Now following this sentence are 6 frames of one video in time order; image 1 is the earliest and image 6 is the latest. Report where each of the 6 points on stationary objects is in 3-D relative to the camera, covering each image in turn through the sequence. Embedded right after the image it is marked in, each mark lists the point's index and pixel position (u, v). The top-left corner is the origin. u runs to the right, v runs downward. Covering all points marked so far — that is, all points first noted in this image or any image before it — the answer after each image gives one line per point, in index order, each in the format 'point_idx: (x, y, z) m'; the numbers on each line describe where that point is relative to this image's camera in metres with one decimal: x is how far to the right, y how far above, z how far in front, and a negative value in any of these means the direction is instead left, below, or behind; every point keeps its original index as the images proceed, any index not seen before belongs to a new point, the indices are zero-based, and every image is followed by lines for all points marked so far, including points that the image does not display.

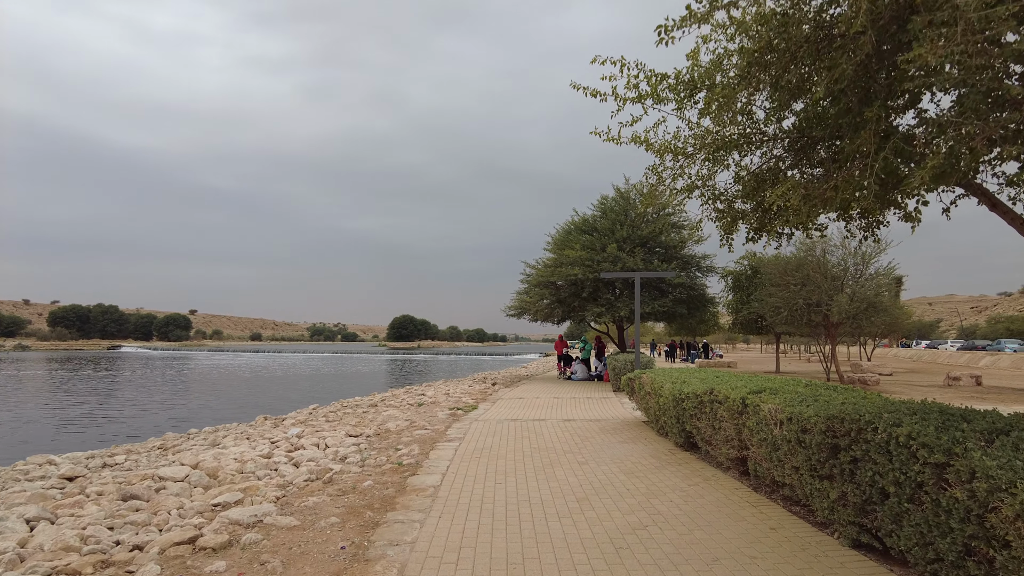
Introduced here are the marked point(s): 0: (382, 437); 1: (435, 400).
0: (-2.5, -2.8, +11.1) m
1: (-2.4, -3.4, +17.9) m
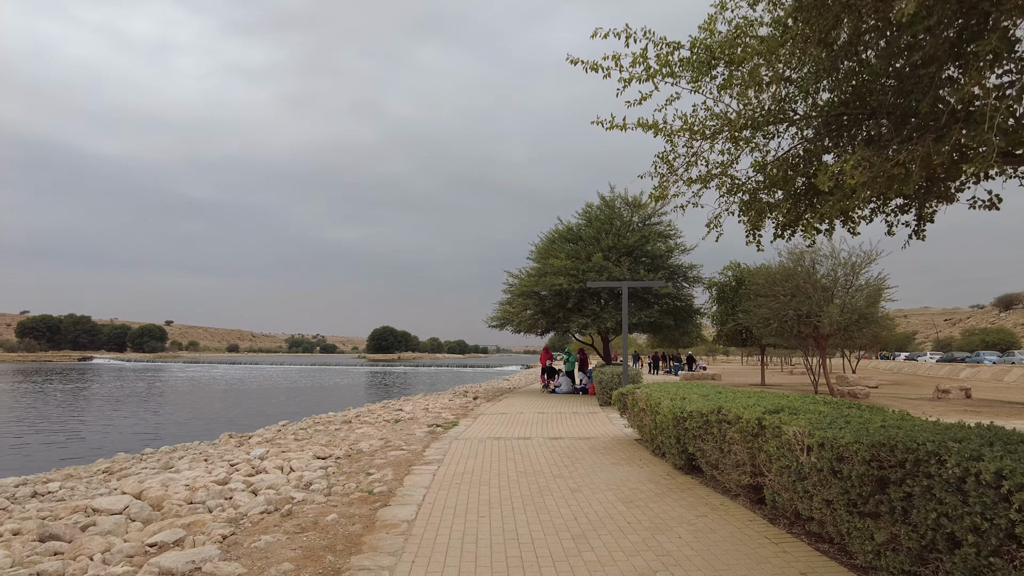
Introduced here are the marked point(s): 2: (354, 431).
0: (-2.7, -3.0, +10.2) m
1: (-2.9, -3.7, +17.0) m
2: (-3.9, -3.5, +14.4) m
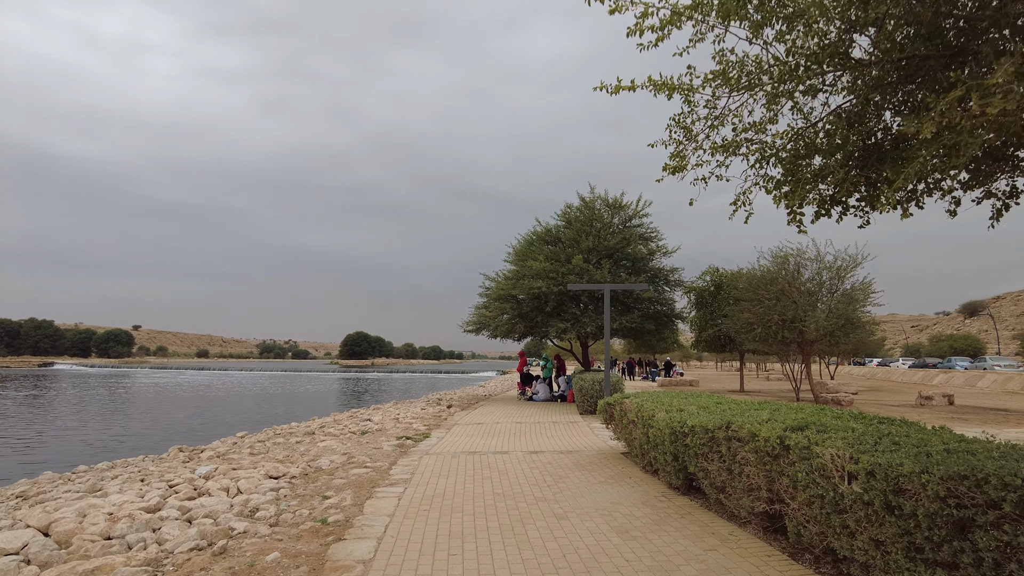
0: (-3.1, -2.9, +9.1) m
1: (-3.5, -3.7, +15.8) m
2: (-4.4, -3.5, +13.2) m
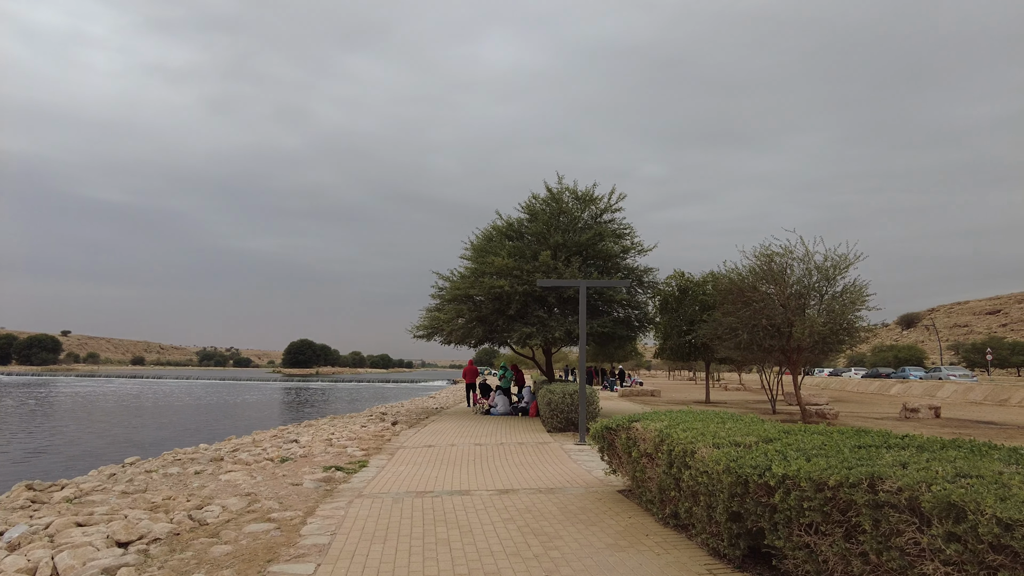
0: (-3.5, -2.7, +6.1) m
1: (-4.4, -3.6, +12.8) m
2: (-5.1, -3.3, +10.2) m
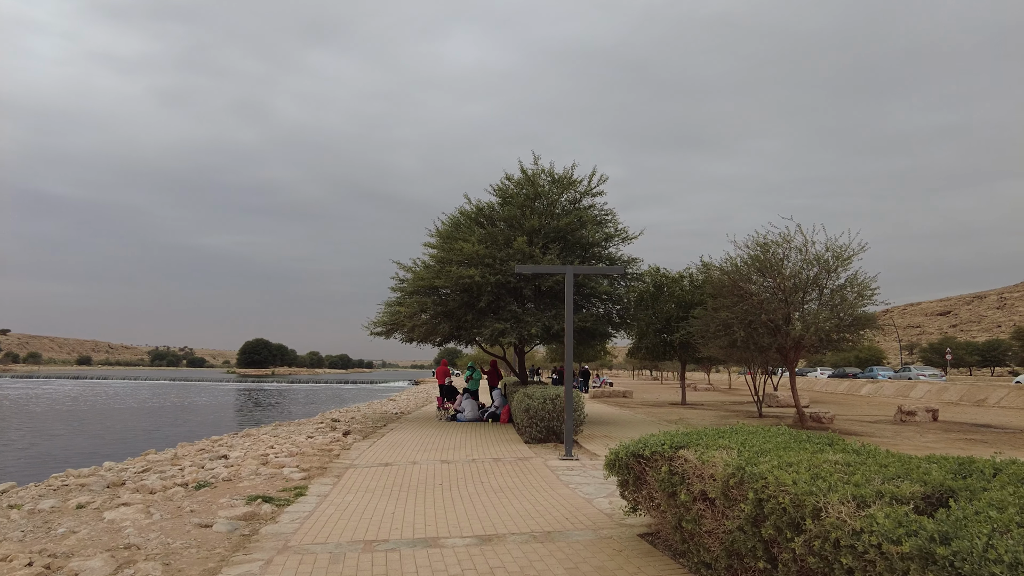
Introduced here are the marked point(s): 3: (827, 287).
0: (-3.5, -2.4, +3.7) m
1: (-4.9, -3.3, +10.4) m
2: (-5.4, -3.0, +7.7) m
3: (+9.1, 0.0, +17.0) m
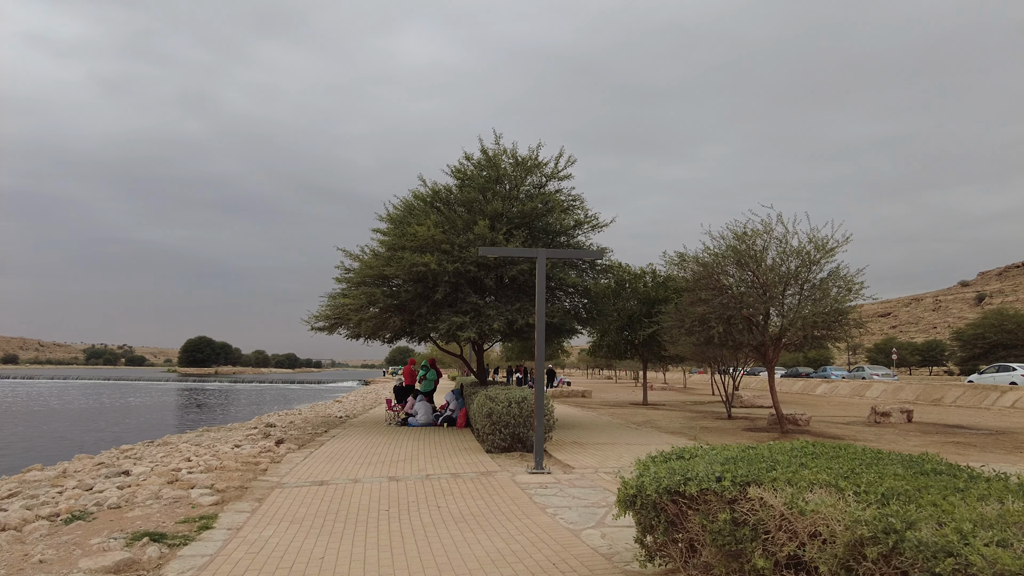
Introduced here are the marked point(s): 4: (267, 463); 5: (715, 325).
0: (-3.5, -2.1, +1.8) m
1: (-5.4, -2.9, +8.3) m
2: (-5.7, -2.7, +5.5) m
3: (+8.0, +0.2, +16.0) m
4: (-4.5, -3.2, +10.9) m
5: (+5.5, -1.0, +16.3) m
